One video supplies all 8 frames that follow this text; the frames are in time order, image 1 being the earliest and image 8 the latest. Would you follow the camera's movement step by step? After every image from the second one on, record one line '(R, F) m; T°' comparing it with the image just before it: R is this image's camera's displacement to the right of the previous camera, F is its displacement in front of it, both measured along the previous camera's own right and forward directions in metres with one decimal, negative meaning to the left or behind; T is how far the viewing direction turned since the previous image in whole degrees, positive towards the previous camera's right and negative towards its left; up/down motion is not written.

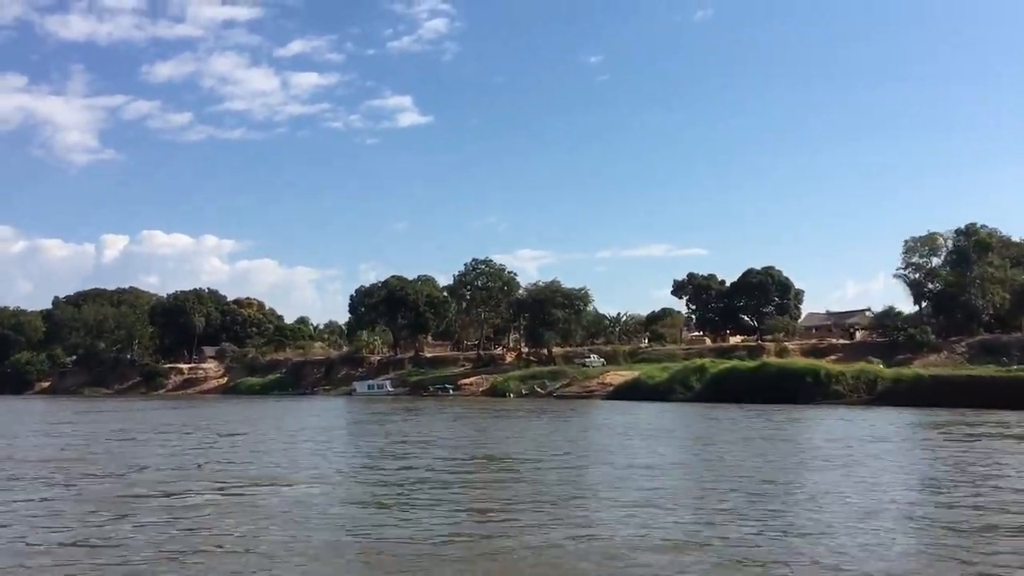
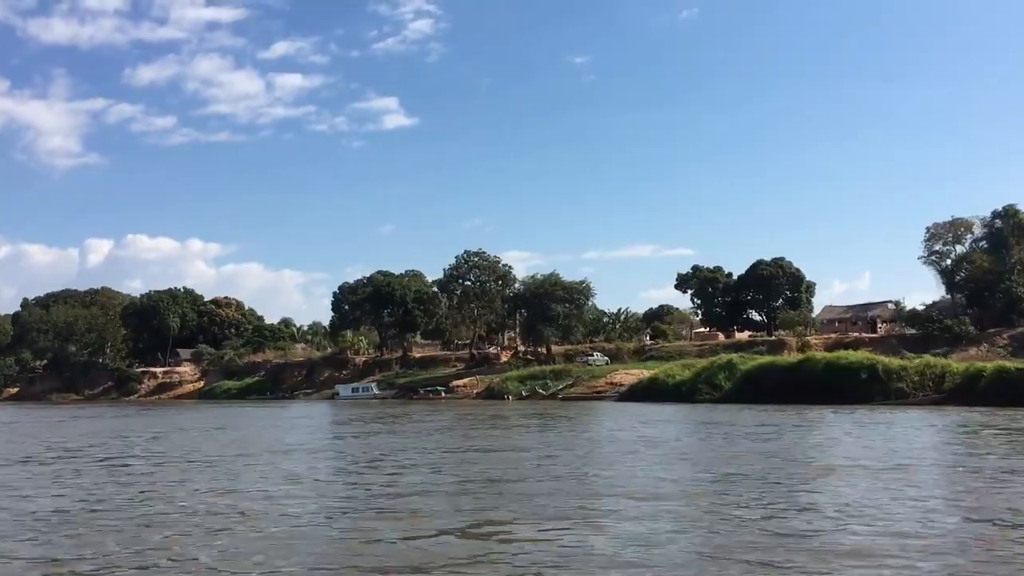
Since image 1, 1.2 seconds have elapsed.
(-0.8, +7.4) m; +1°
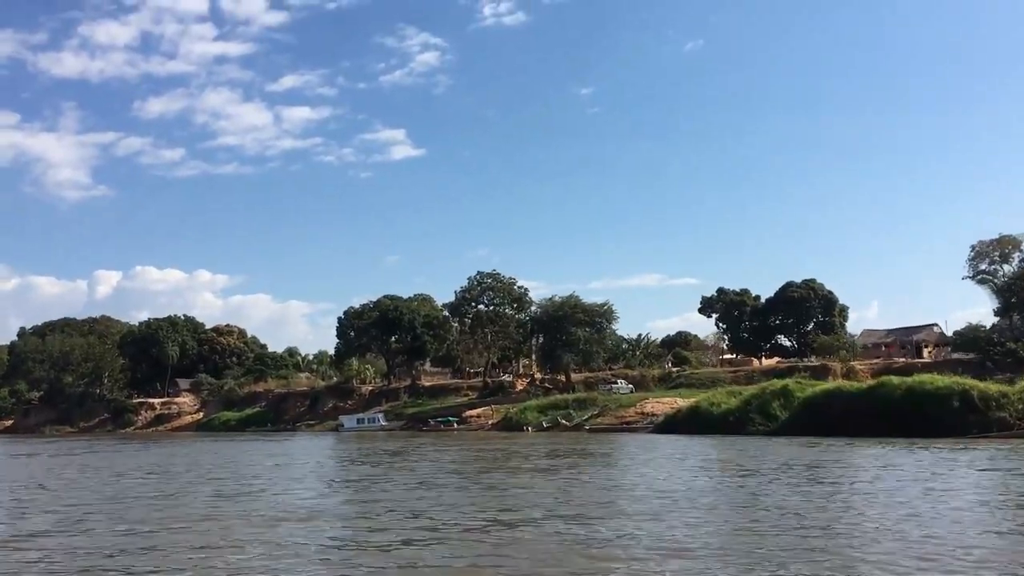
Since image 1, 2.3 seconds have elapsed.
(-0.9, +6.0) m; 0°
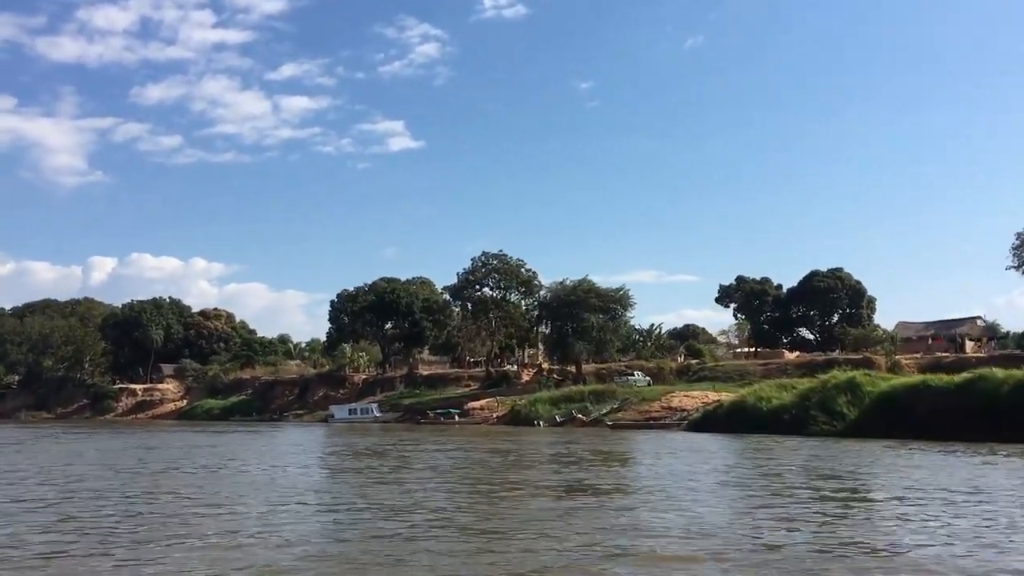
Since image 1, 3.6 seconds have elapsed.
(-1.0, +7.0) m; 0°
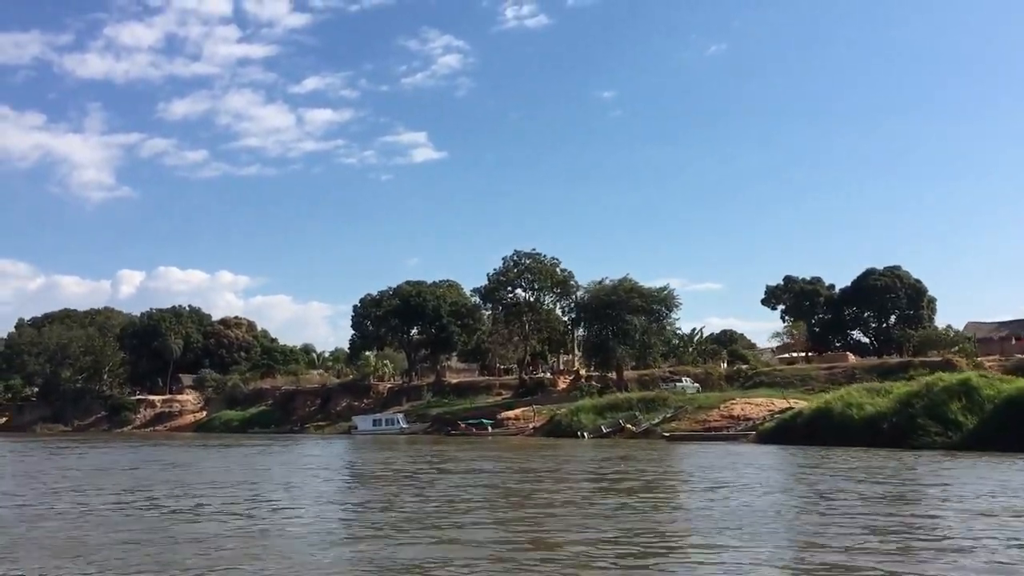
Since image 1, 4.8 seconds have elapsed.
(-0.9, +5.6) m; -1°
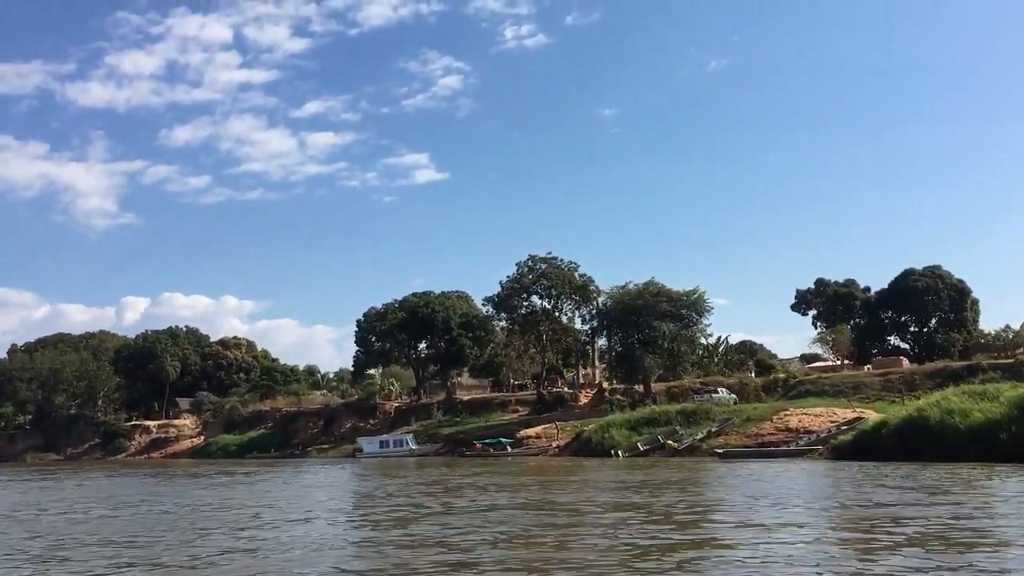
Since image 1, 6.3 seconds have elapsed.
(-0.9, +5.9) m; 0°
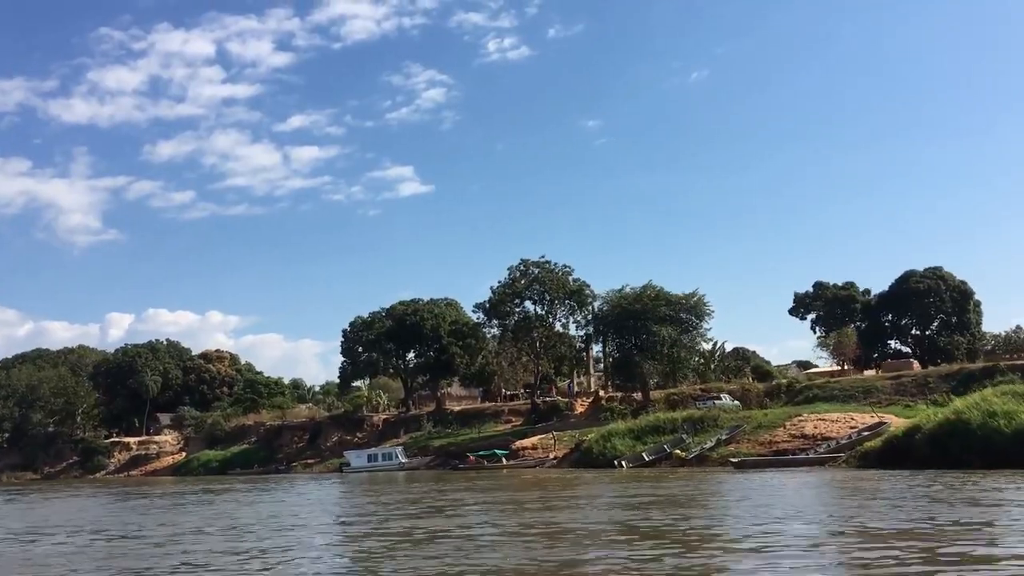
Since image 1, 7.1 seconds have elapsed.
(-0.4, +2.7) m; +1°
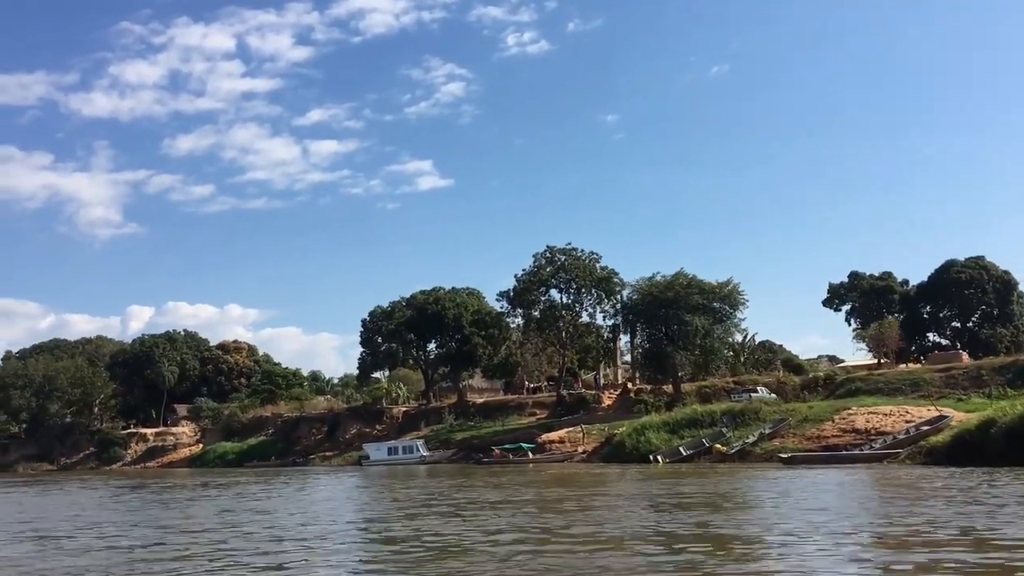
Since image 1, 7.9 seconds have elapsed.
(-0.6, +2.5) m; -1°
